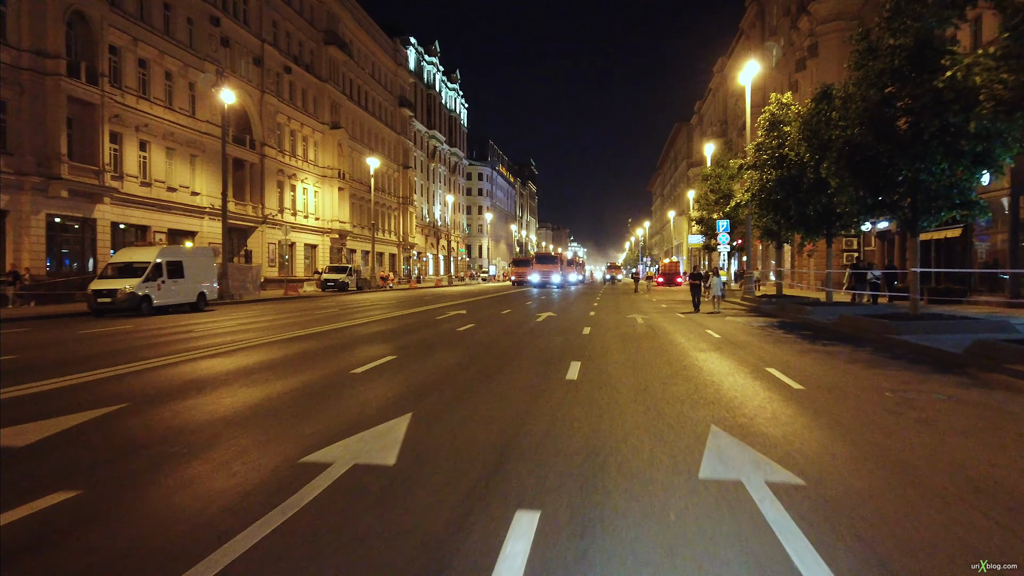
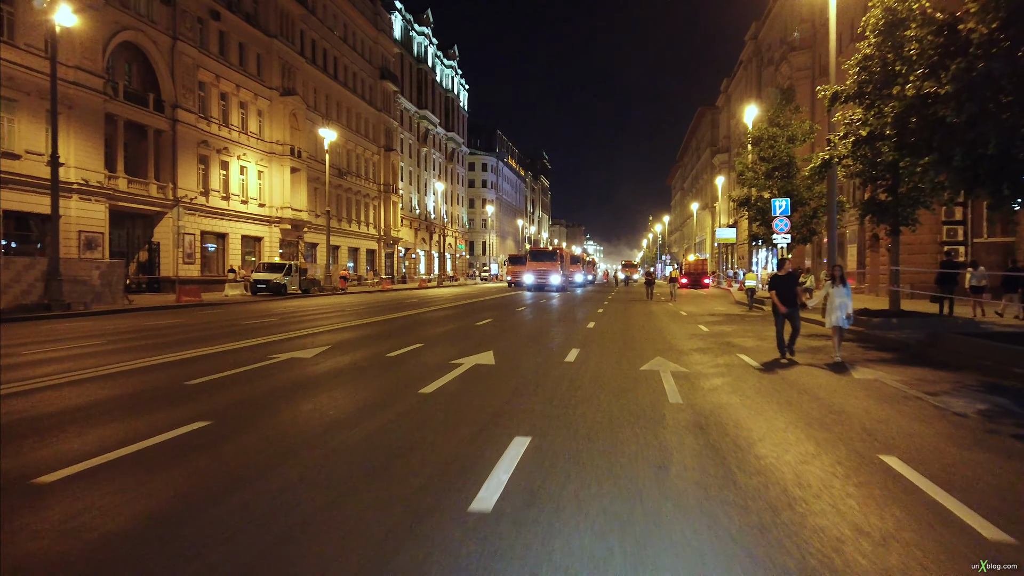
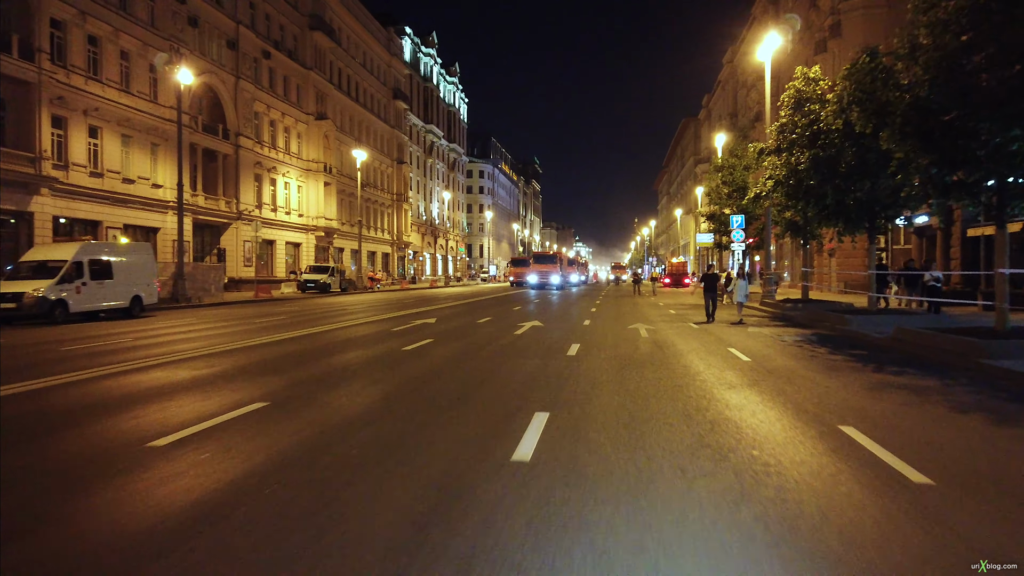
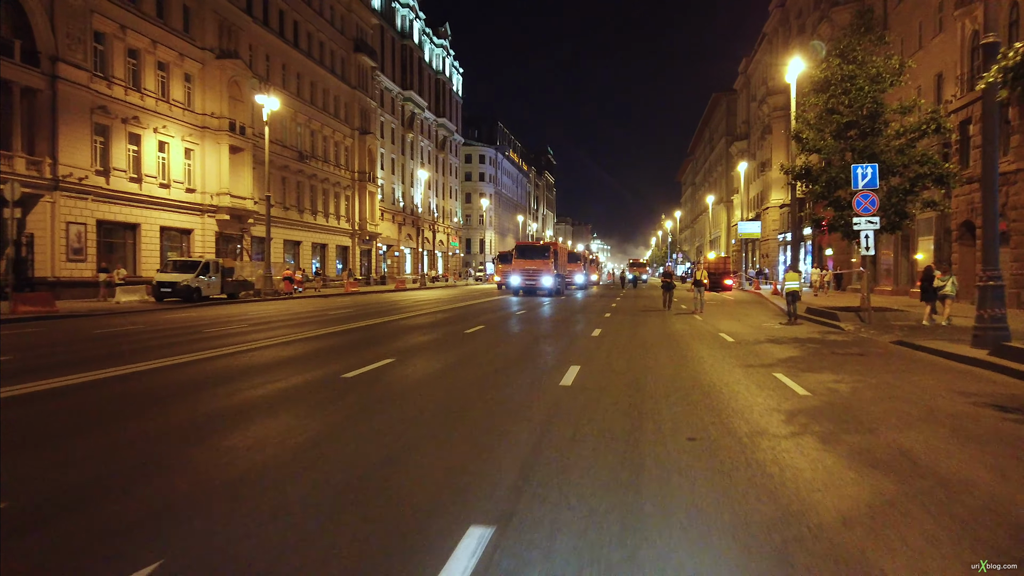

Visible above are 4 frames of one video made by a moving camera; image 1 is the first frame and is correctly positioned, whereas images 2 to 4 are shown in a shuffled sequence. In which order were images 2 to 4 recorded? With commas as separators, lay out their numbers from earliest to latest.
3, 2, 4
